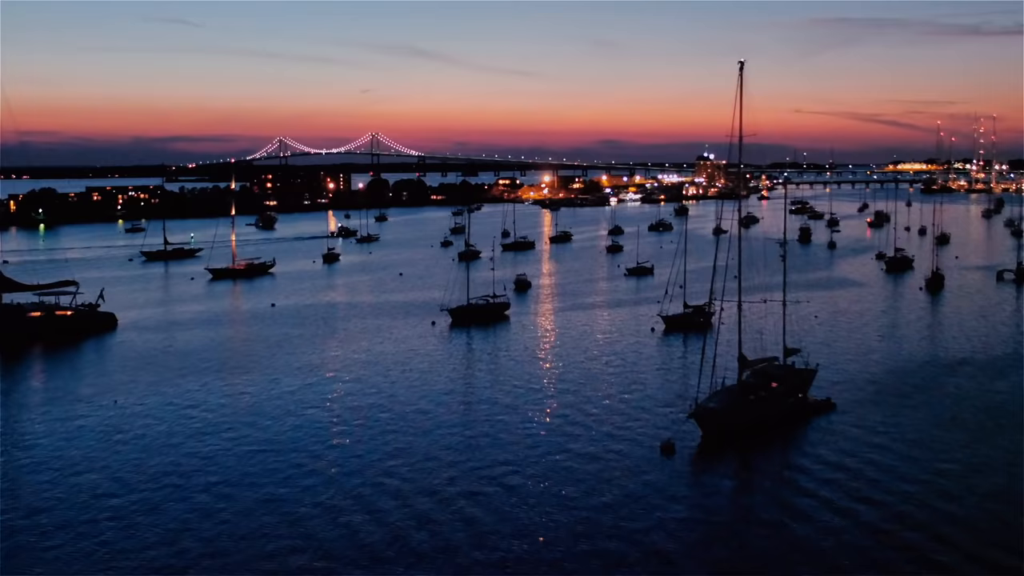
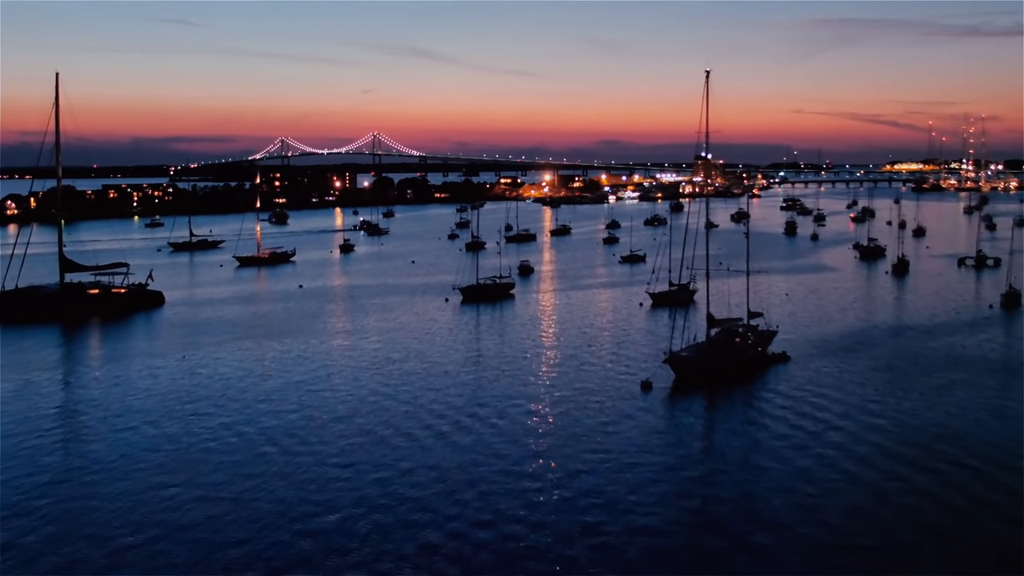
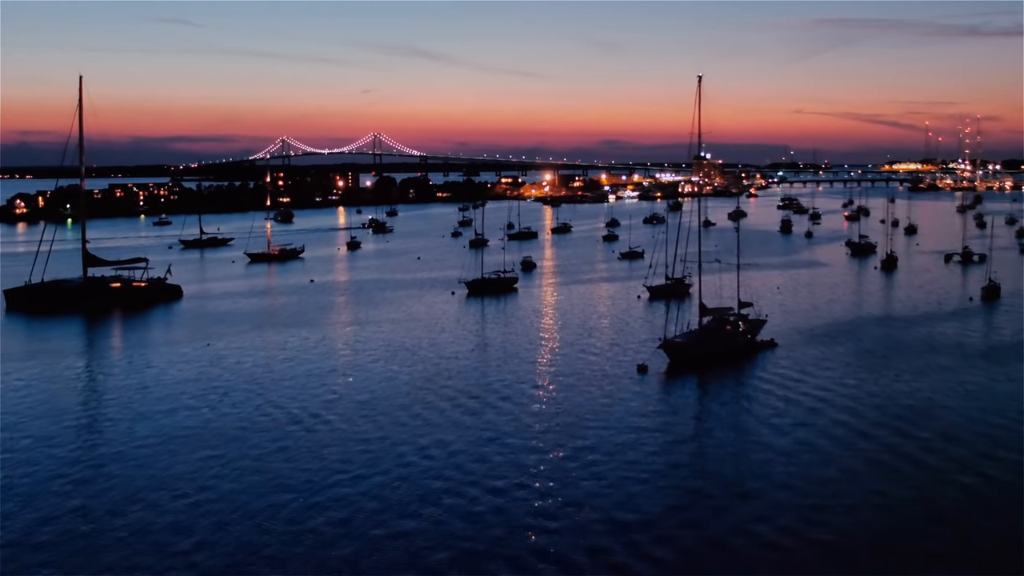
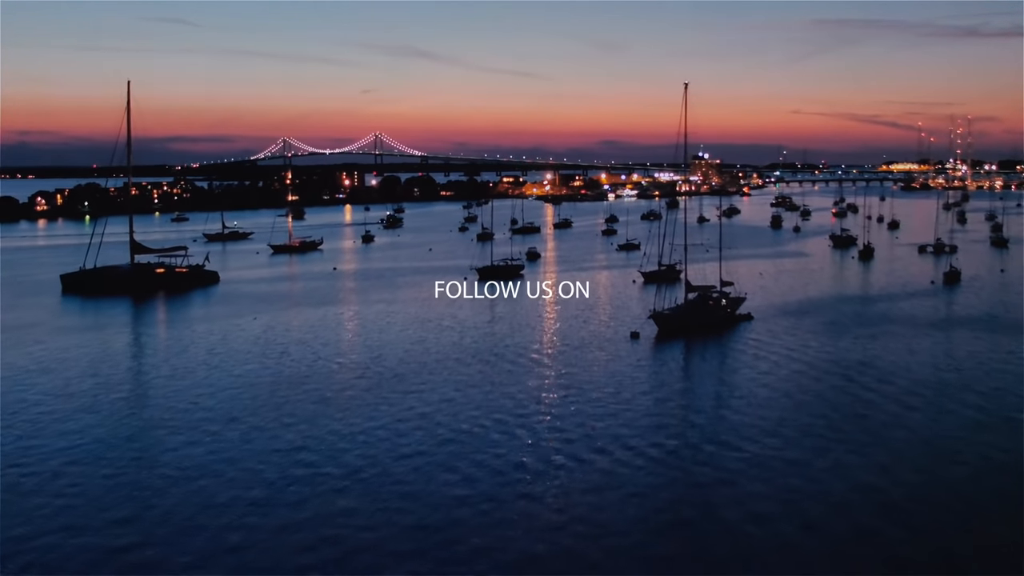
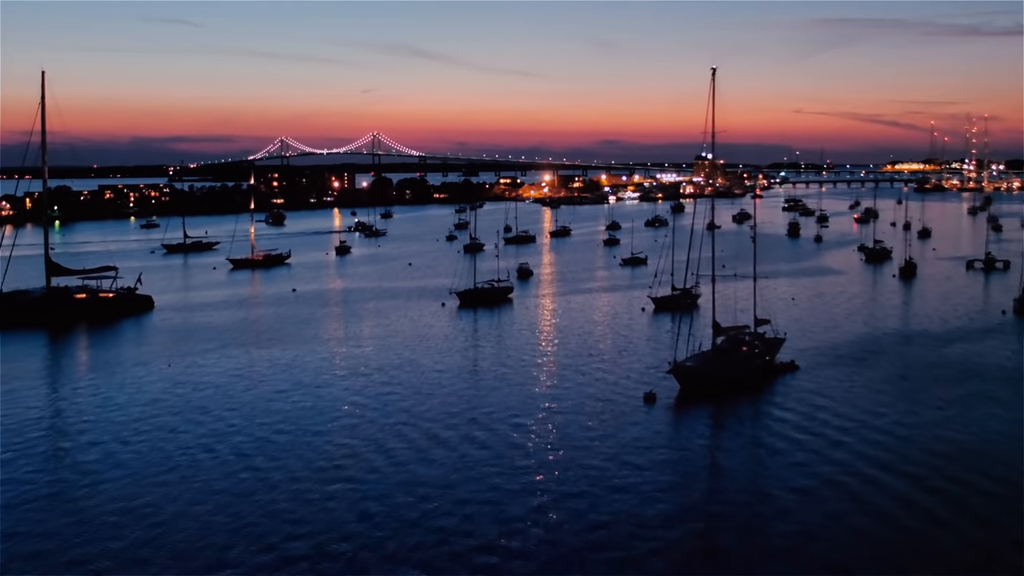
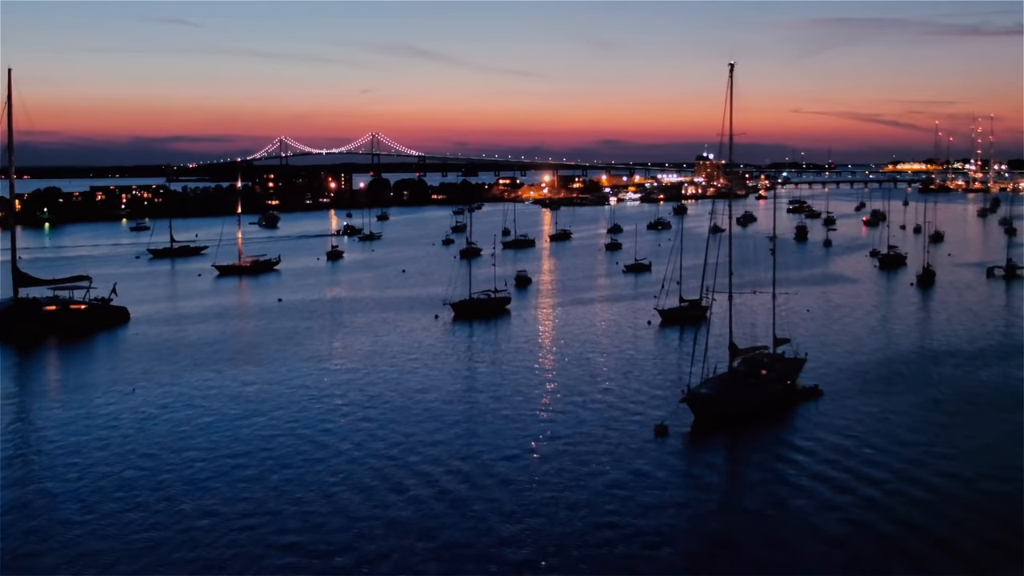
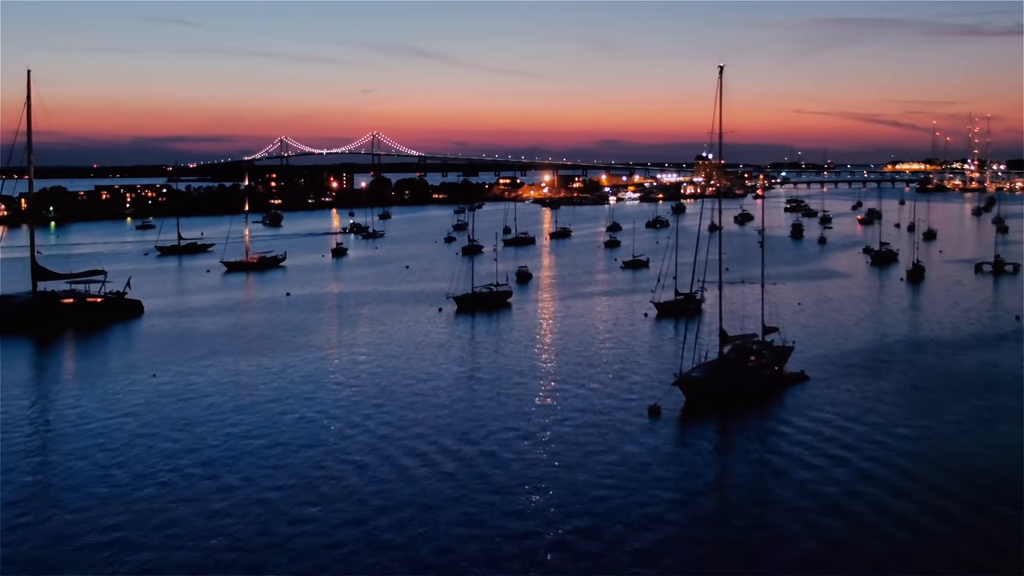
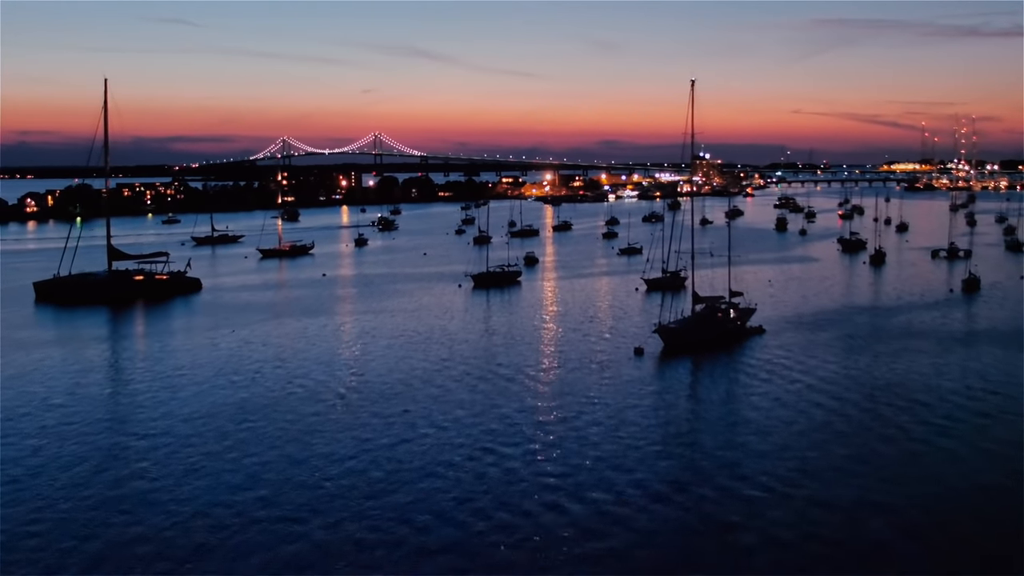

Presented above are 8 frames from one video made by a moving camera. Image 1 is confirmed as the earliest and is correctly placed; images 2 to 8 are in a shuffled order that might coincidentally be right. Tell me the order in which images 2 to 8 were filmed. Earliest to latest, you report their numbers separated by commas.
6, 7, 5, 2, 3, 8, 4
